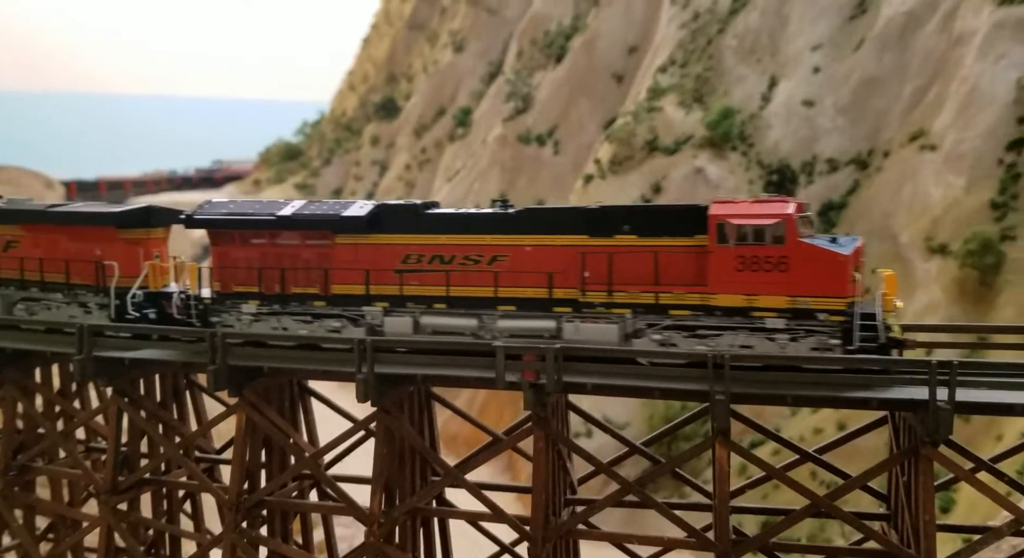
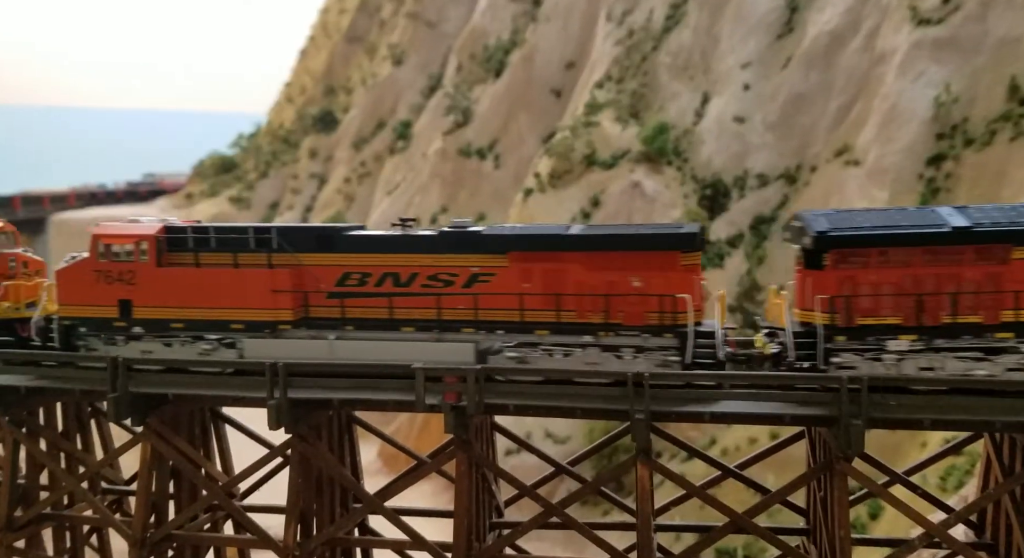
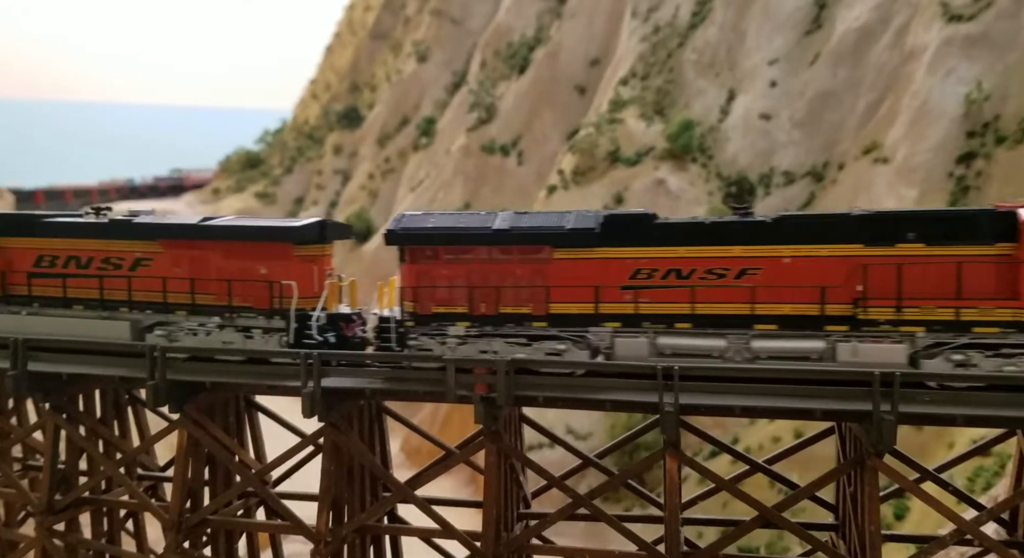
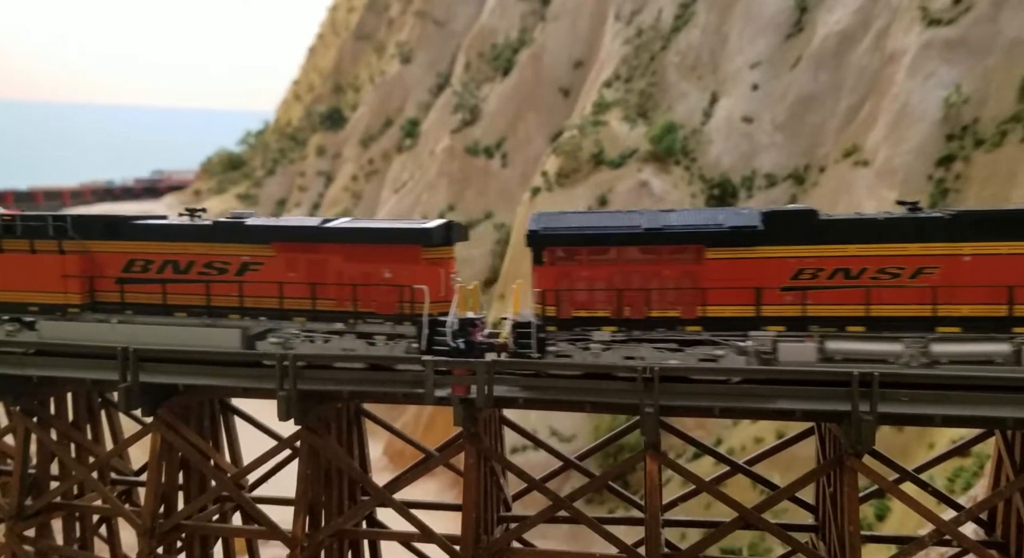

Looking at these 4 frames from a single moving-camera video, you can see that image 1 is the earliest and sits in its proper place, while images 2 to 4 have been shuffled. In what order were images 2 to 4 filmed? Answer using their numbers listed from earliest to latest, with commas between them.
3, 4, 2
